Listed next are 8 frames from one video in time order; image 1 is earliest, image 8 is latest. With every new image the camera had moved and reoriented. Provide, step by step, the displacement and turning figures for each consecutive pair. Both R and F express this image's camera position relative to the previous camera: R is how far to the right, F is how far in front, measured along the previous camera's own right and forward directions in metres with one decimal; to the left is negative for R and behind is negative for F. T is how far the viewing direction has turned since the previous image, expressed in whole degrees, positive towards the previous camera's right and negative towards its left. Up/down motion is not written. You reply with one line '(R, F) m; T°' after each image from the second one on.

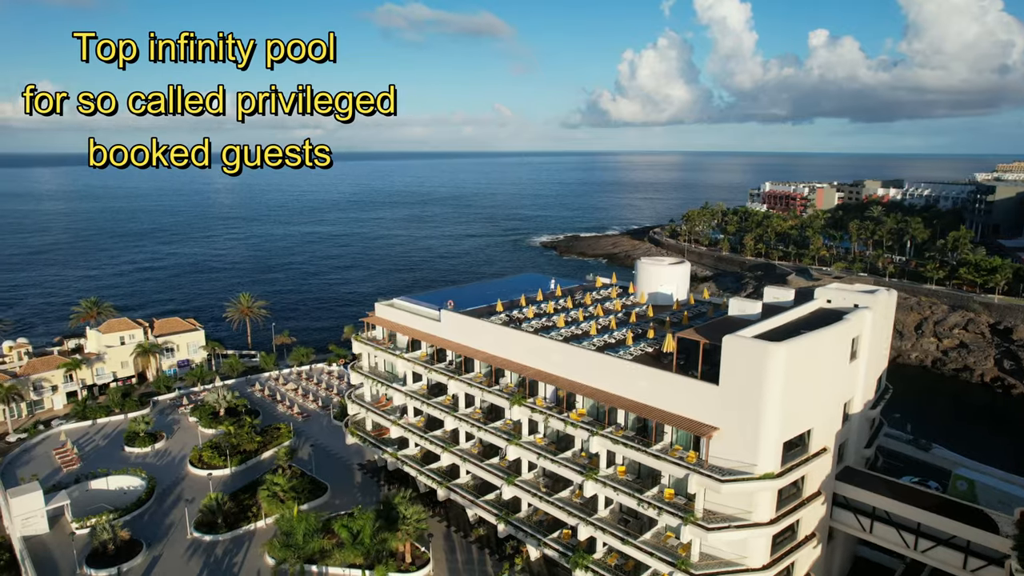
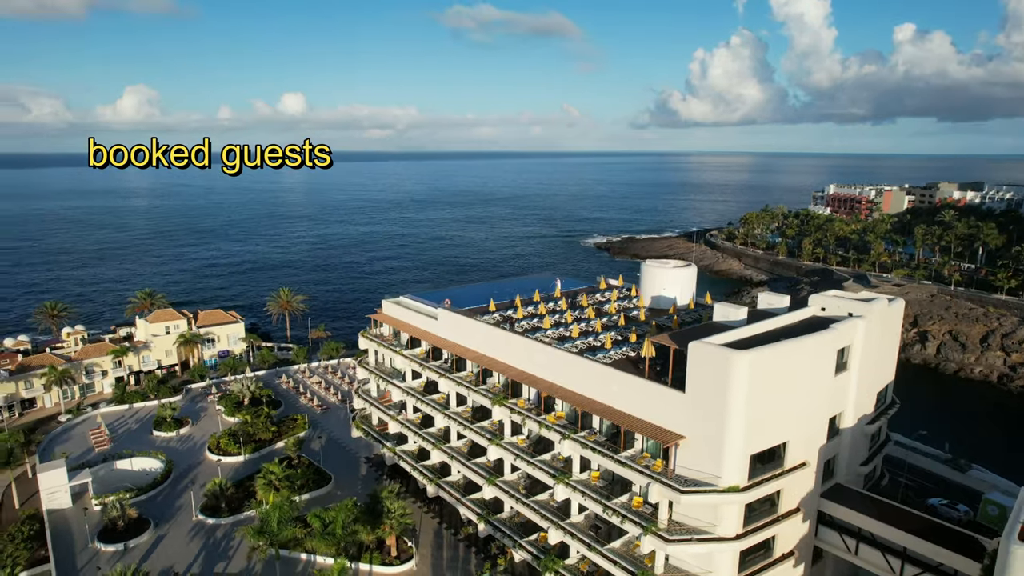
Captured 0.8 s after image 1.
(+4.2, +0.4) m; -5°
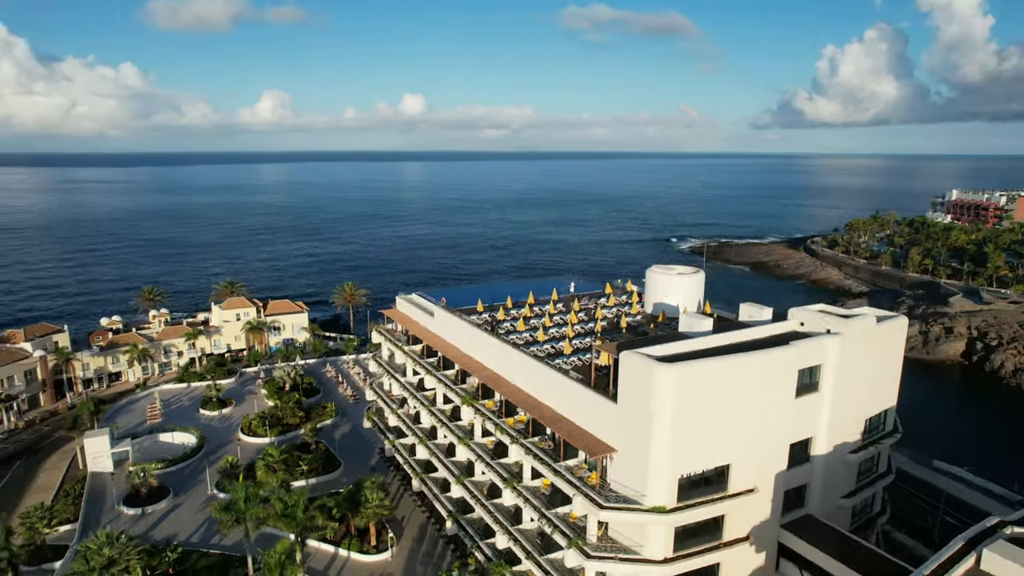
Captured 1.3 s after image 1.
(+7.0, +0.8) m; -9°
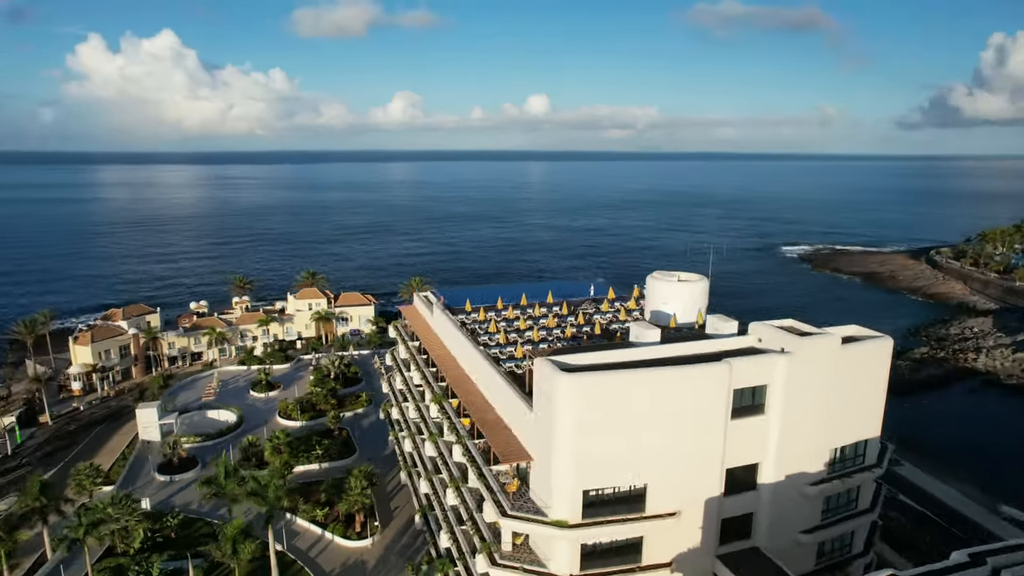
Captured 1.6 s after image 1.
(+7.5, +0.9) m; -10°
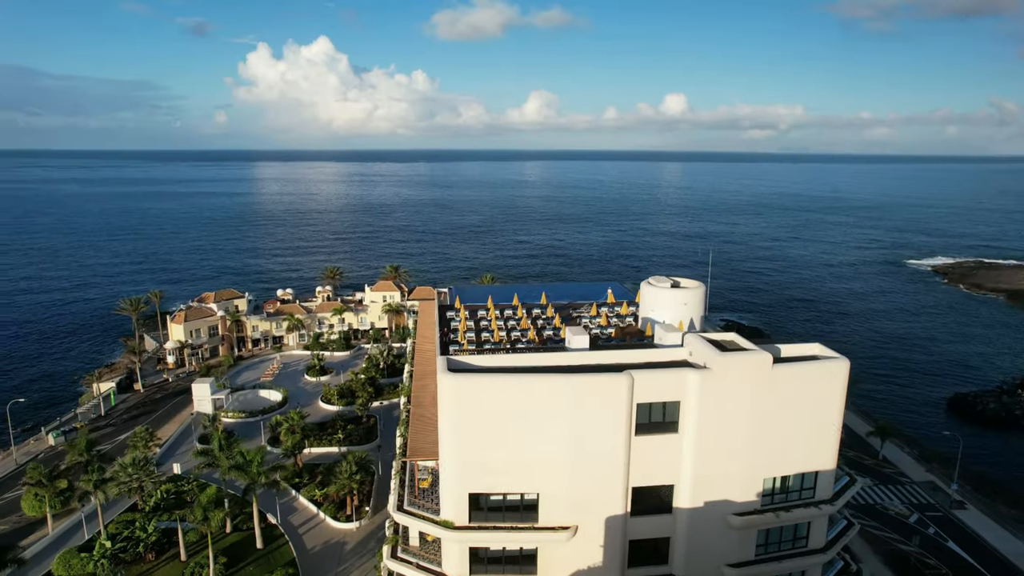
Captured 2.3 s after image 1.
(+8.1, +1.0) m; -10°
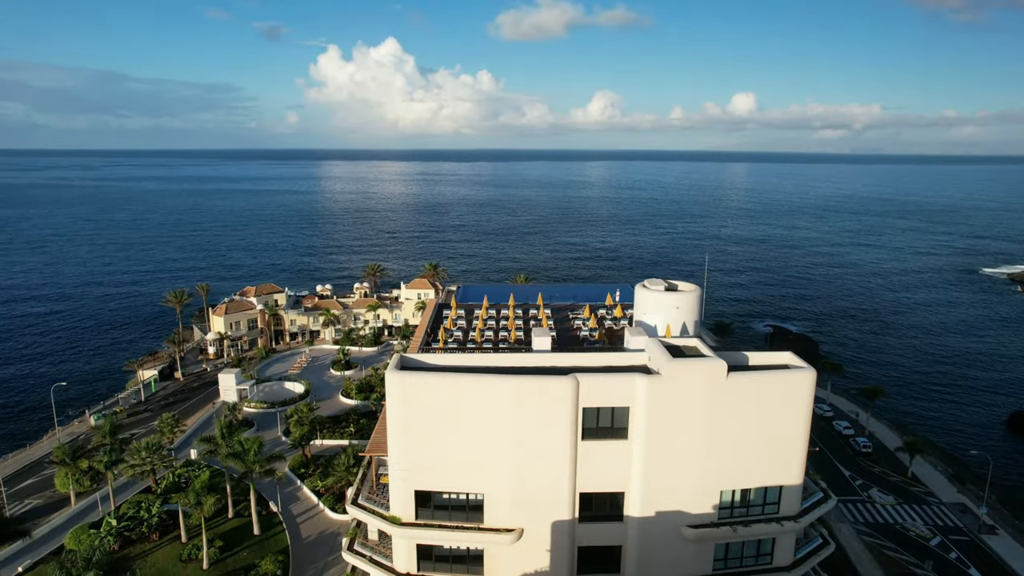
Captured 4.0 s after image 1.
(+3.9, +0.3) m; -5°
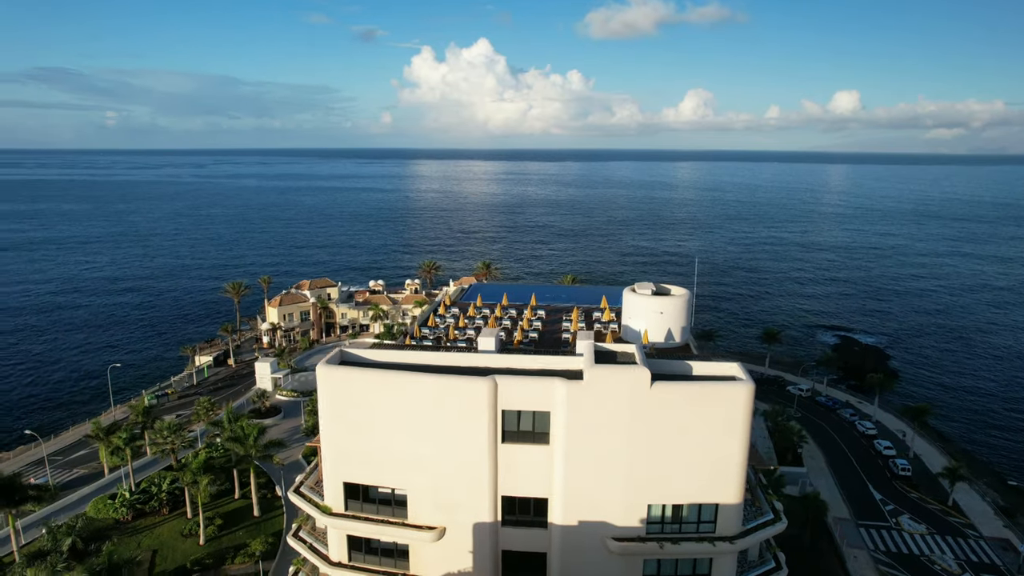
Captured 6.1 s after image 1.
(+5.5, +0.5) m; -7°
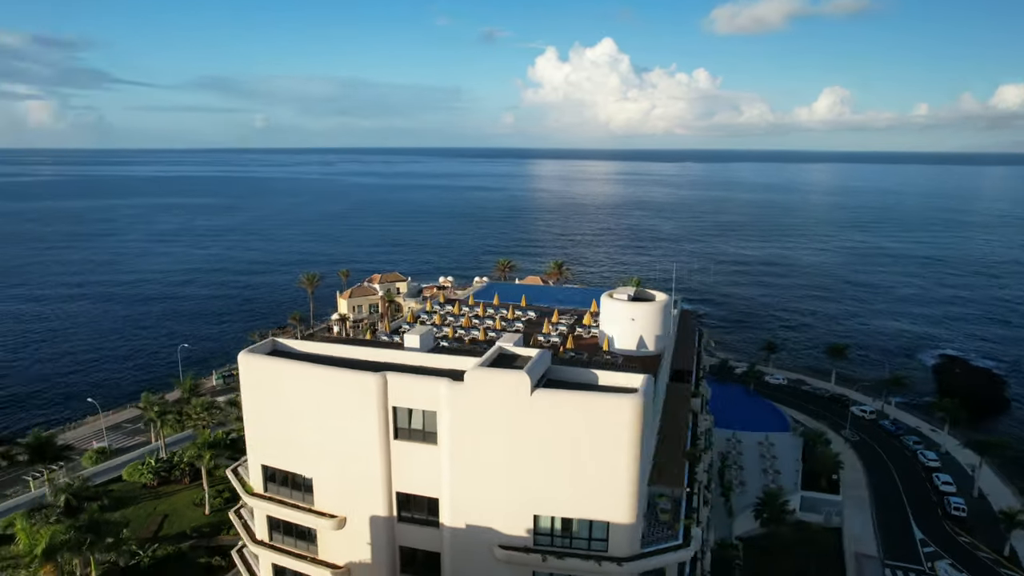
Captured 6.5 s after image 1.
(+7.5, +0.8) m; -10°
